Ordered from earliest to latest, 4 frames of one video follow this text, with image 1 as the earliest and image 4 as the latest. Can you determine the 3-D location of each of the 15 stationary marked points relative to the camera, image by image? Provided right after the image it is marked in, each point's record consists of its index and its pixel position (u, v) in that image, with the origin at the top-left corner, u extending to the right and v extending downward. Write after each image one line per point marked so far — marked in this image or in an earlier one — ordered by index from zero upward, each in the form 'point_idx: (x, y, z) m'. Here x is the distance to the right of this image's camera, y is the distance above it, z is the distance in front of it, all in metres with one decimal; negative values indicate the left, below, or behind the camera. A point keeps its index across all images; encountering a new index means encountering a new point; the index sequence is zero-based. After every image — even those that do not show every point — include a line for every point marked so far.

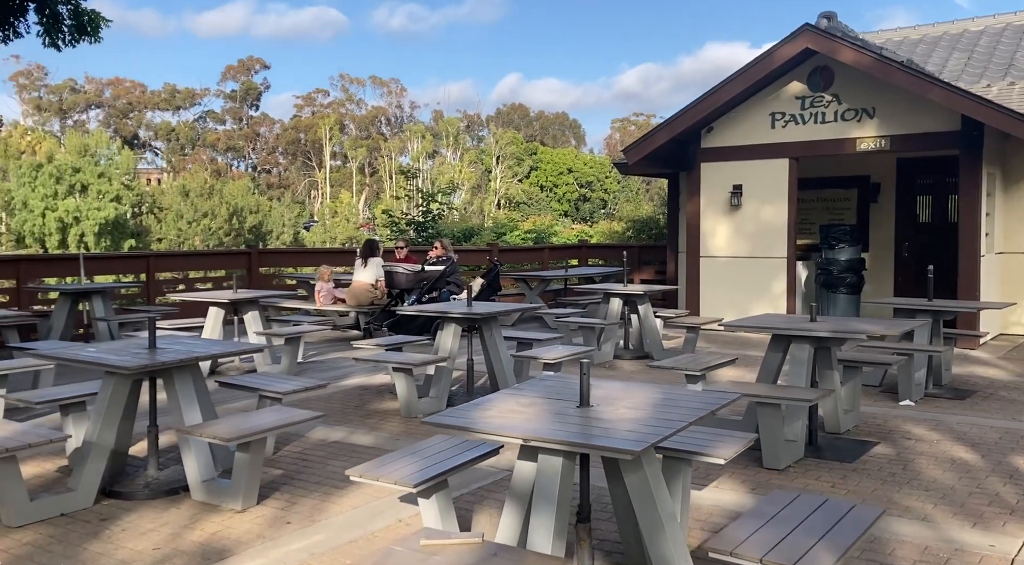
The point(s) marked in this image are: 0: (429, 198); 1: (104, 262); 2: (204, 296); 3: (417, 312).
0: (-1.3, +1.3, +14.7) m
1: (-4.7, +0.2, +11.4) m
2: (-2.7, -0.1, +8.6) m
3: (-0.7, -0.2, +7.1) m
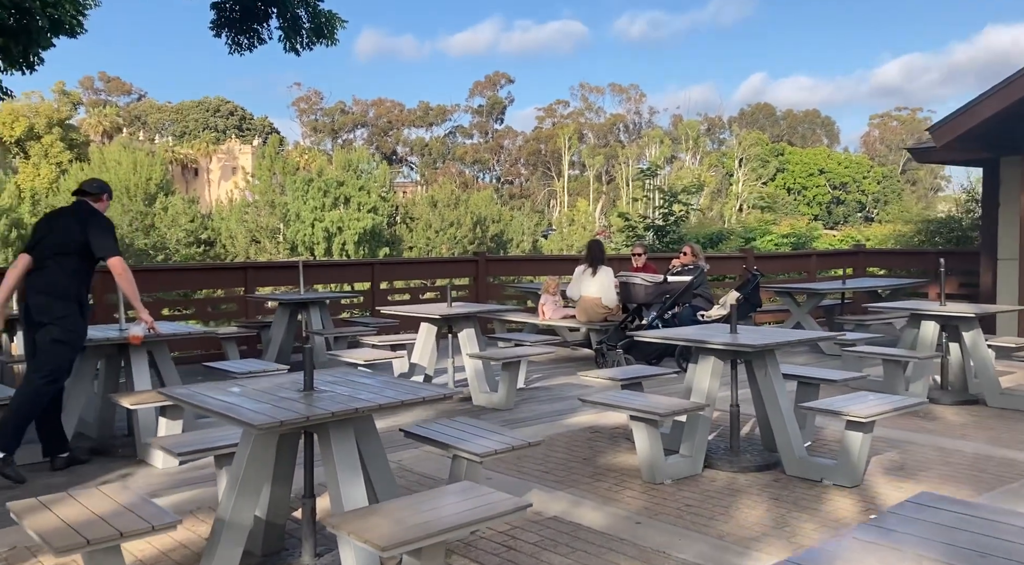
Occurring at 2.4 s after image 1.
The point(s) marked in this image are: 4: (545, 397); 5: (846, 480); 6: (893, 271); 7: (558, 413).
0: (+2.1, +1.1, +12.9) m
1: (-2.0, +0.1, +10.5) m
2: (-0.8, -0.2, +7.4) m
3: (+0.8, -0.3, +5.3) m
4: (+0.3, -0.8, +7.2) m
5: (+1.6, -1.0, +4.8) m
6: (+5.1, +0.2, +13.2) m
7: (+0.3, -0.9, +6.7) m
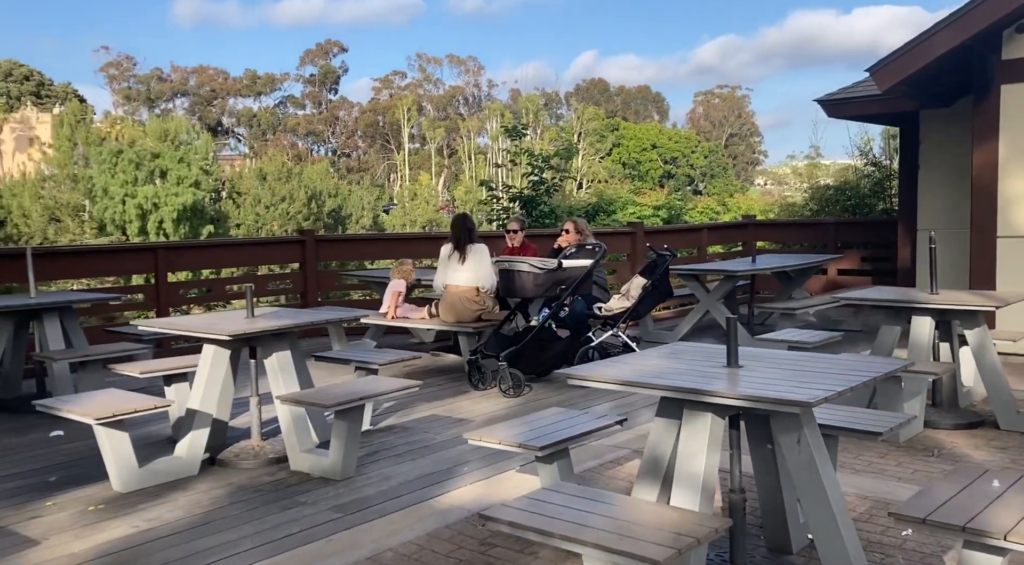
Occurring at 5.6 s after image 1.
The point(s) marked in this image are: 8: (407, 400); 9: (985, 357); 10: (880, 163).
0: (+0.3, +1.3, +10.7) m
1: (-3.3, +0.2, +7.7) m
2: (-1.6, -0.2, +4.7) m
3: (+0.3, -0.3, +3.0) m
4: (-0.5, -0.8, +4.8) m
5: (+1.2, -1.0, +2.7) m
6: (+3.2, +0.4, +11.4) m
7: (-0.4, -0.9, +4.3) m
8: (-0.6, -0.7, +5.8) m
9: (+2.6, -0.4, +5.3) m
10: (+4.6, +1.5, +12.3) m
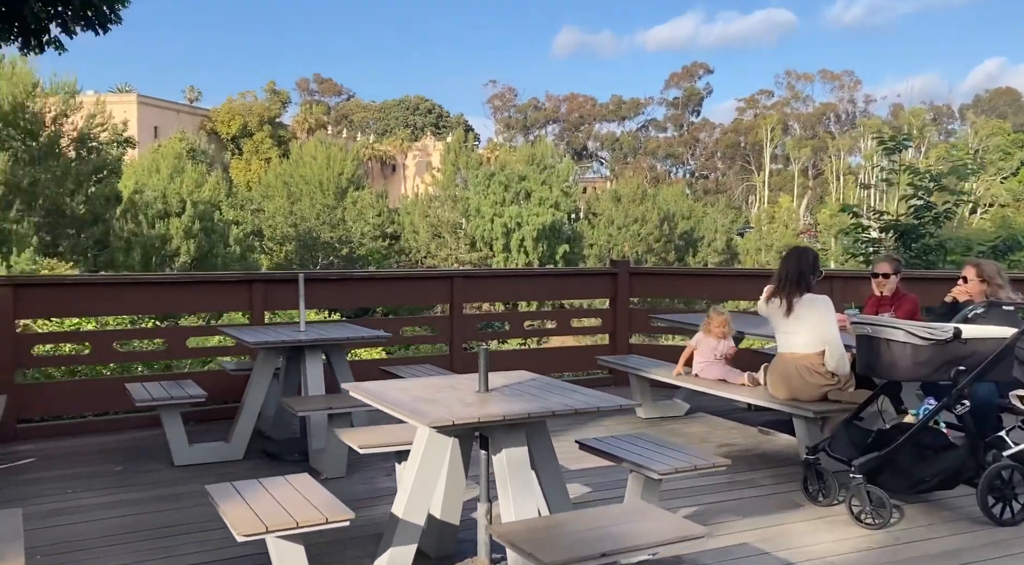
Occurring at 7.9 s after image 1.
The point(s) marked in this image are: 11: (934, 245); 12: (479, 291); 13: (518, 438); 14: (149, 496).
0: (+3.5, +0.9, +8.4) m
1: (-1.0, 0.0, +6.8) m
2: (-0.4, -0.4, +3.5) m
3: (+0.8, -0.5, +1.2) m
4: (+0.6, -1.0, +3.1) m
5: (+1.5, -1.2, +0.5) m
6: (+6.5, -0.2, +8.0) m
7: (+0.5, -1.1, +2.6) m
8: (+0.8, -1.0, +4.1) m
9: (+3.7, -0.8, +2.5) m
10: (+8.1, +0.8, +8.4) m
11: (+3.6, +0.3, +8.4) m
12: (-0.2, -0.1, +7.1) m
13: (0.0, -0.5, +3.2) m
14: (-1.8, -1.1, +4.9) m
